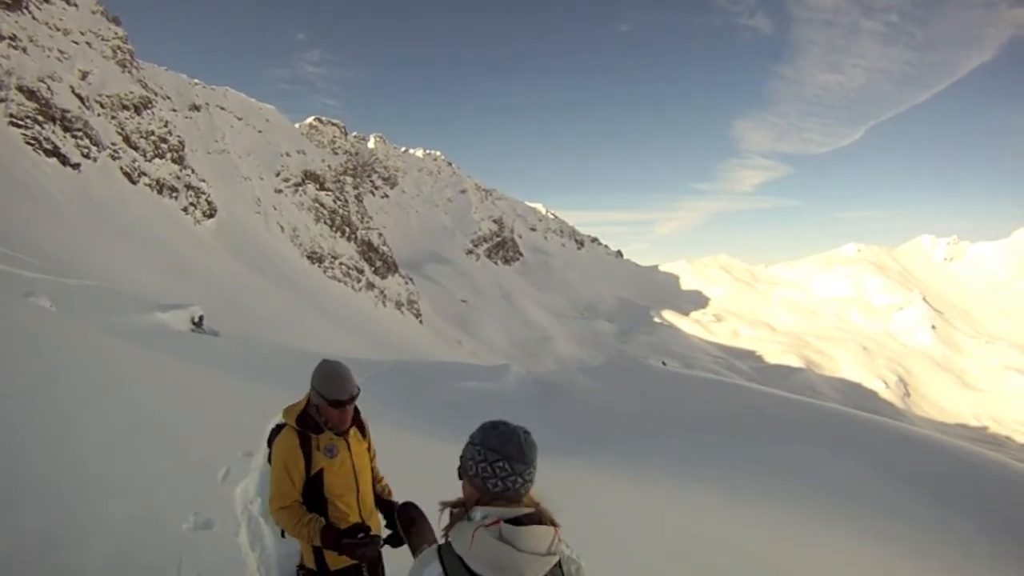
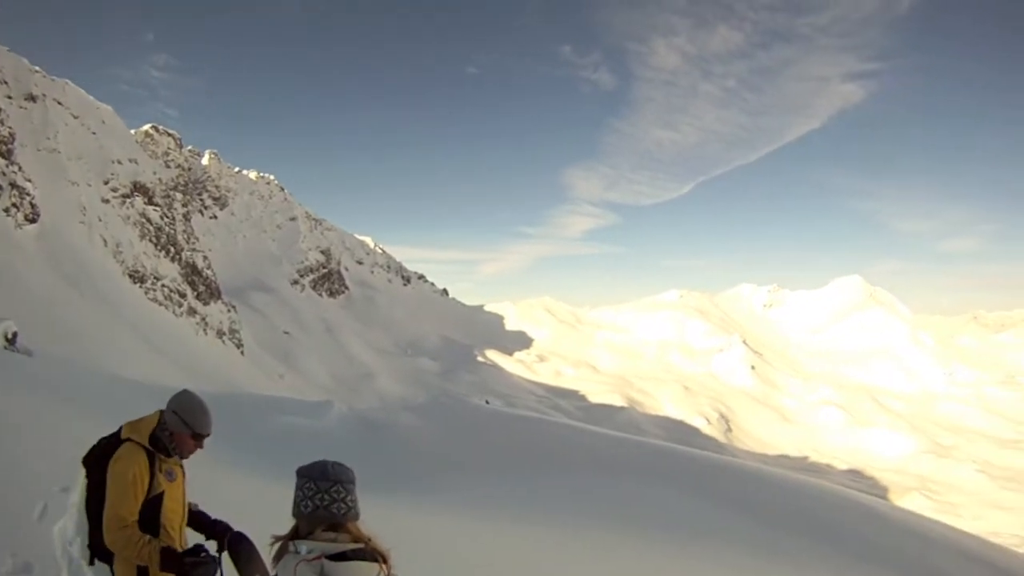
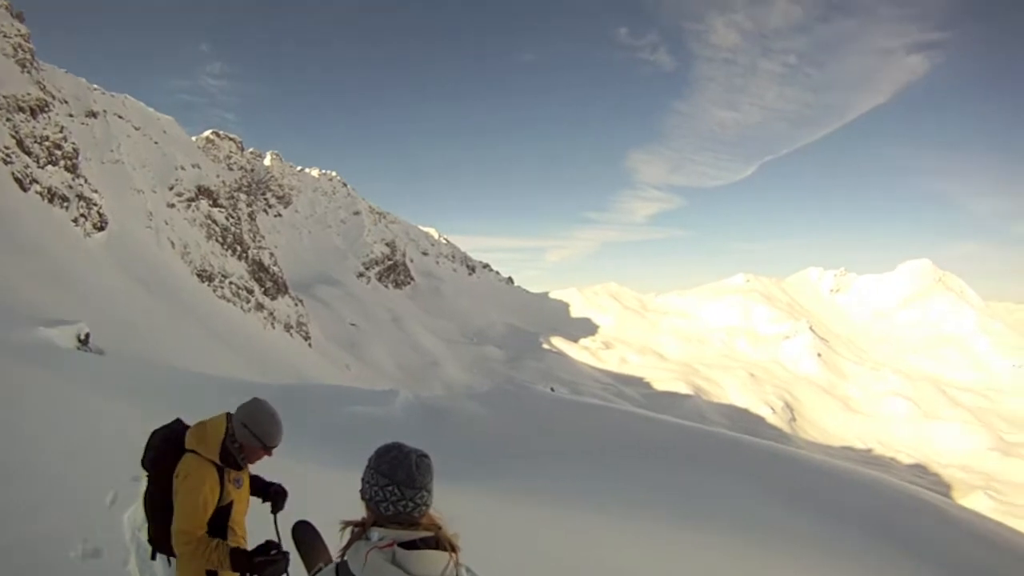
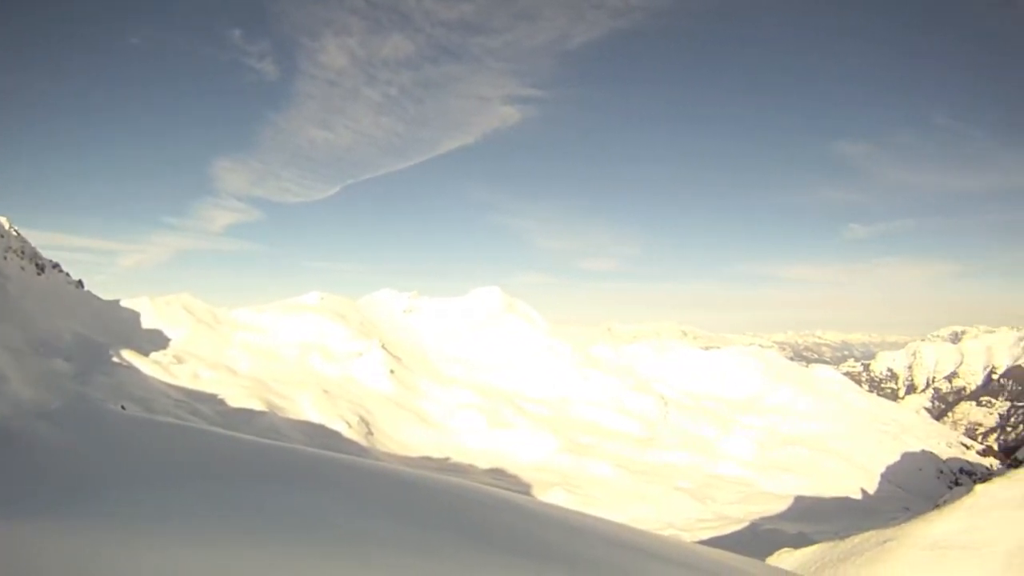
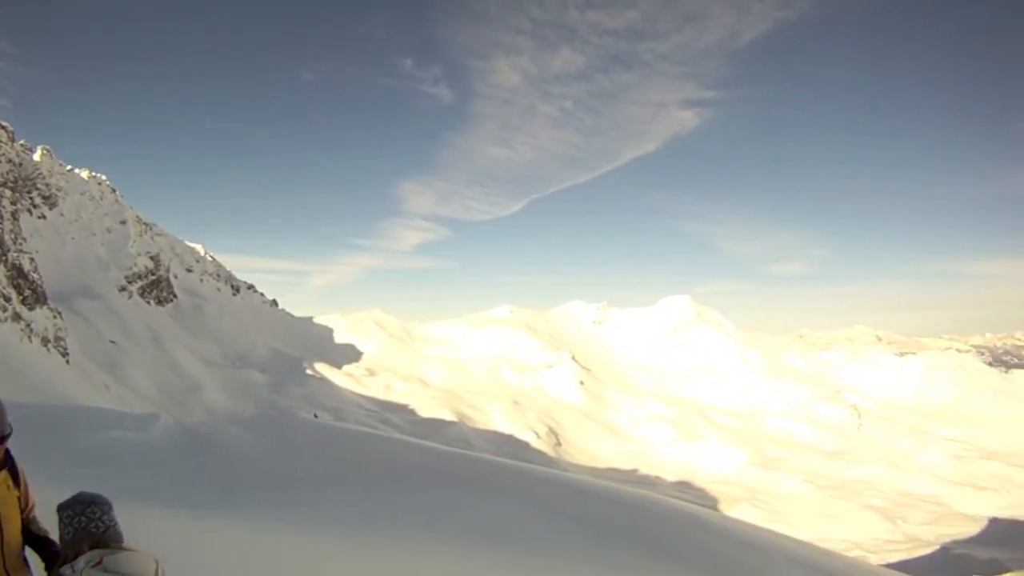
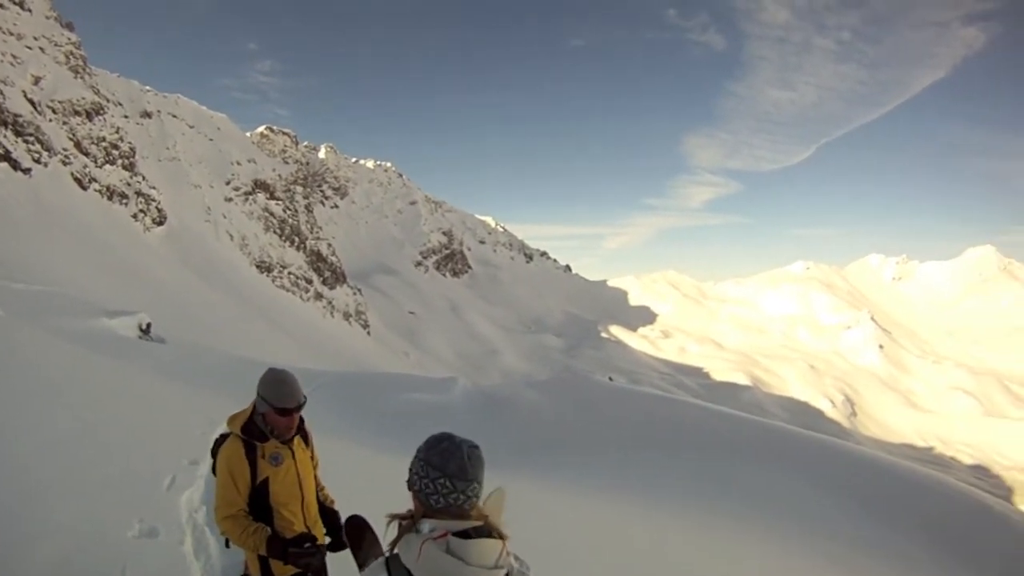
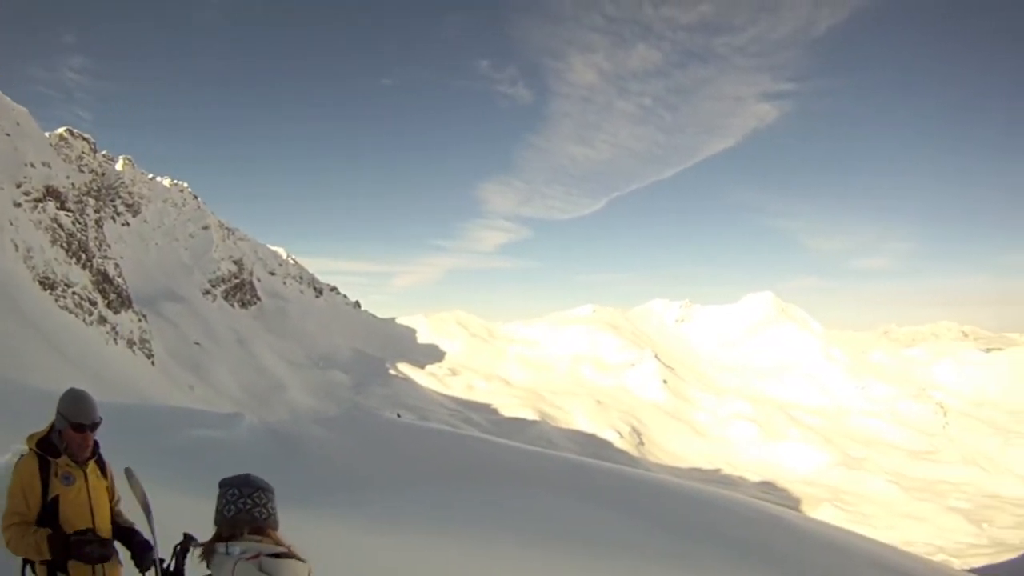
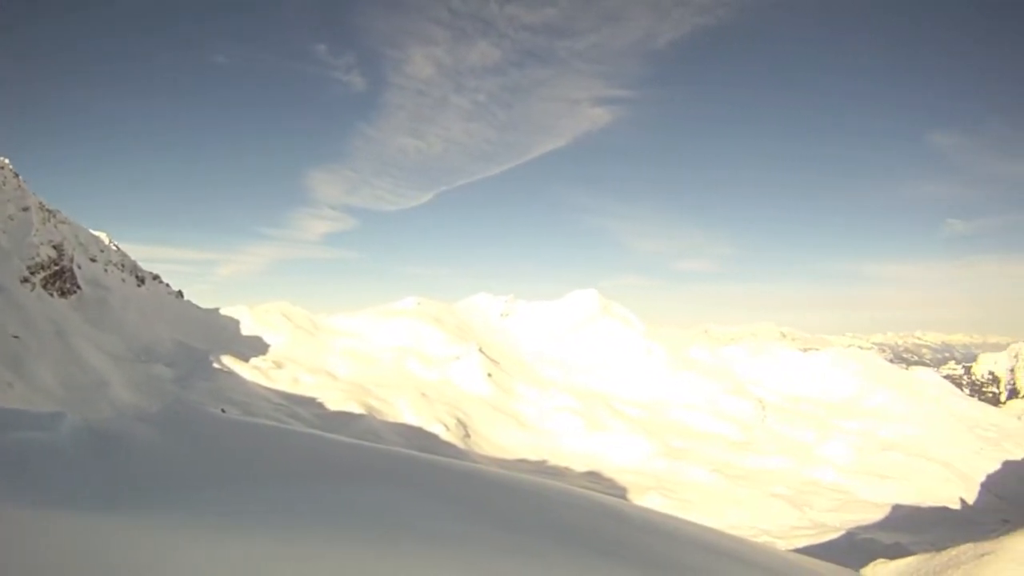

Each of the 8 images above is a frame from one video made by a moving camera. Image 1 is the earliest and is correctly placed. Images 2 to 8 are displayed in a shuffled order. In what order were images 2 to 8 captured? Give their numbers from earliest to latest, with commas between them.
6, 3, 2, 7, 5, 8, 4
